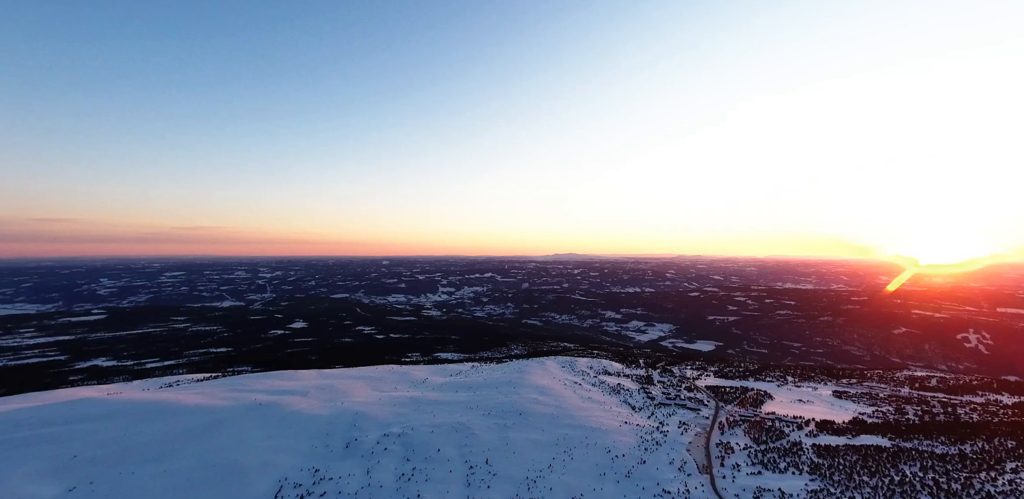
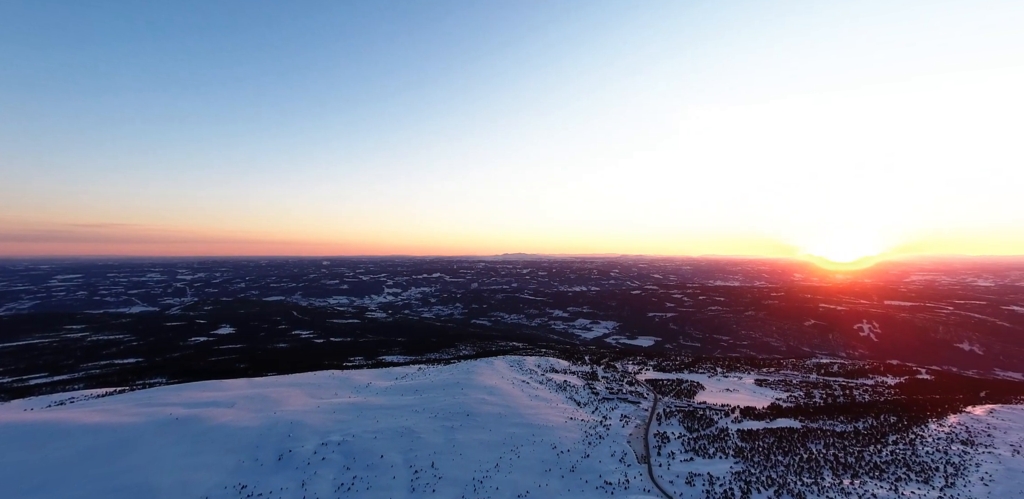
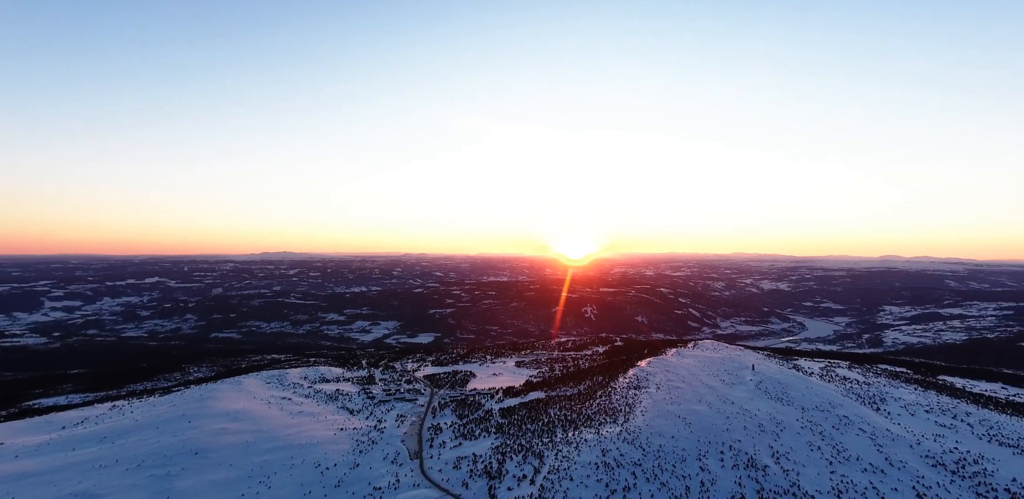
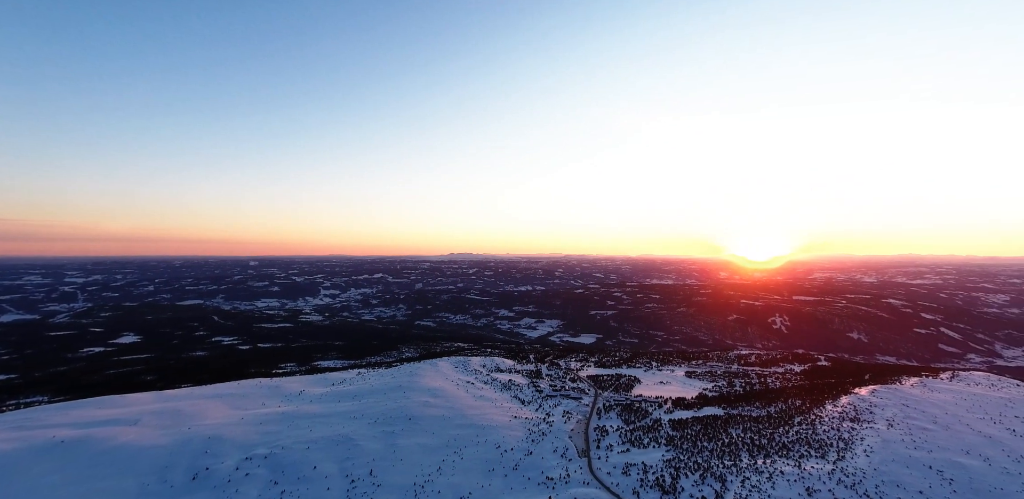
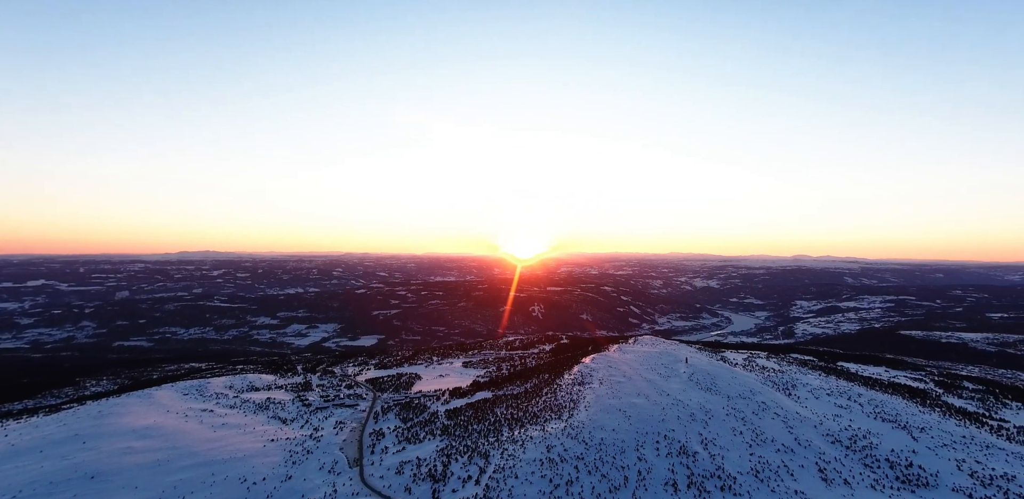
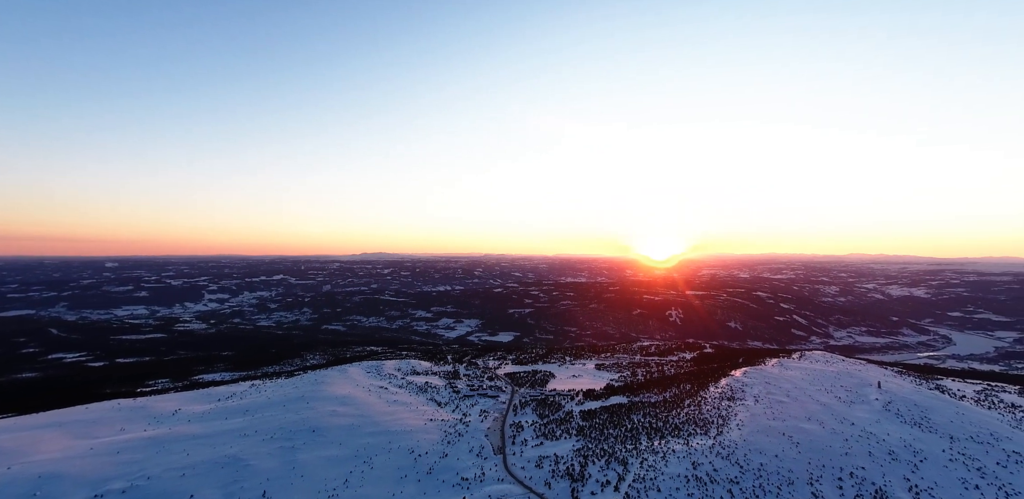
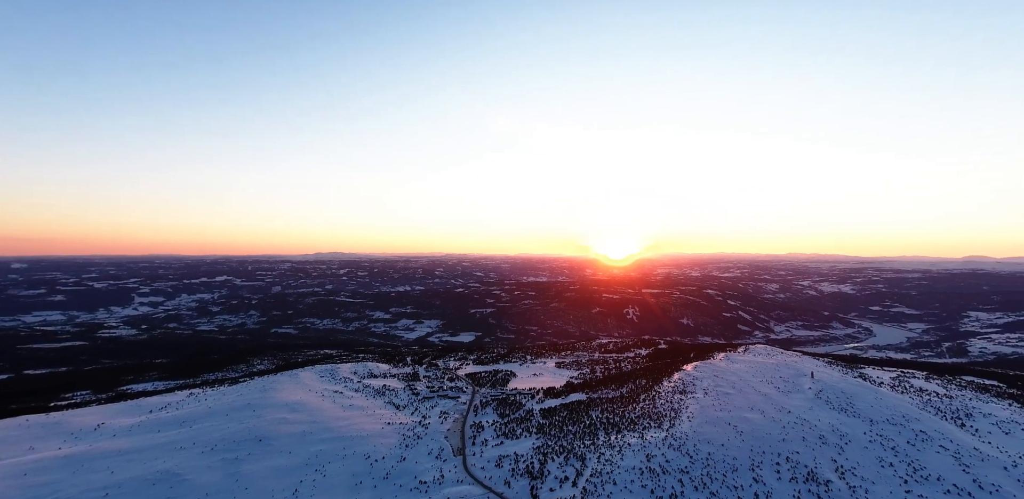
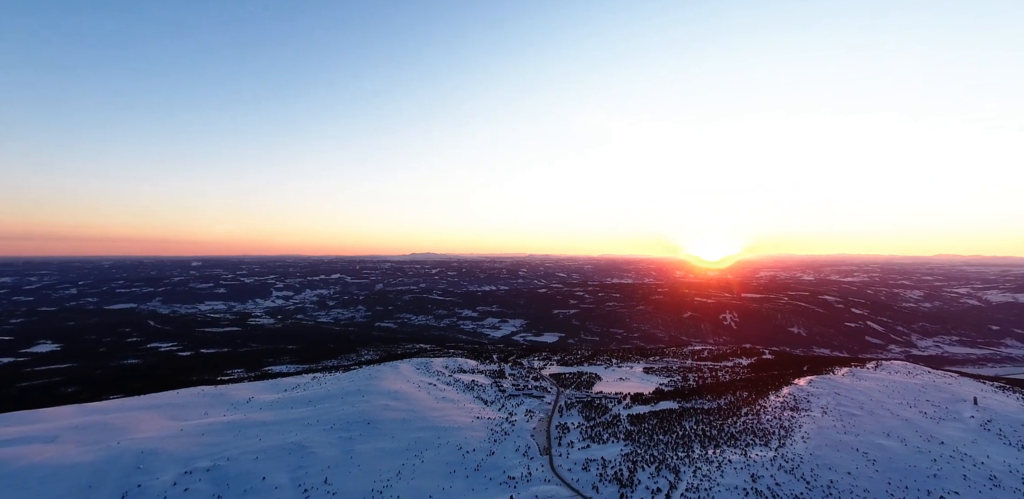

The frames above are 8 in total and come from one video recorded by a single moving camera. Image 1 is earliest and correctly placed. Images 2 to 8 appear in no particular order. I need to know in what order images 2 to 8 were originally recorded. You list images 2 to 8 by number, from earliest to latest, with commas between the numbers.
2, 4, 8, 6, 7, 3, 5
